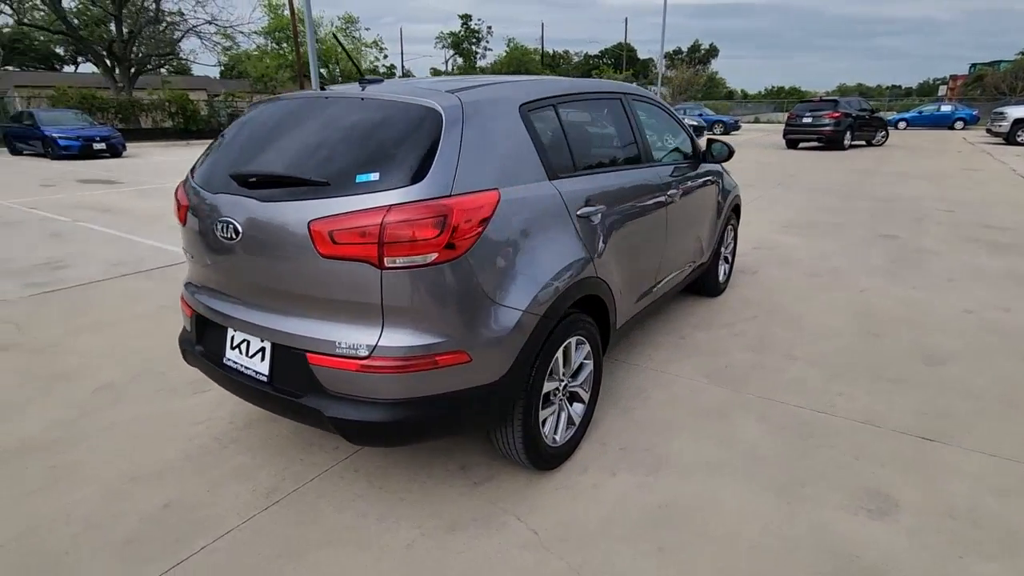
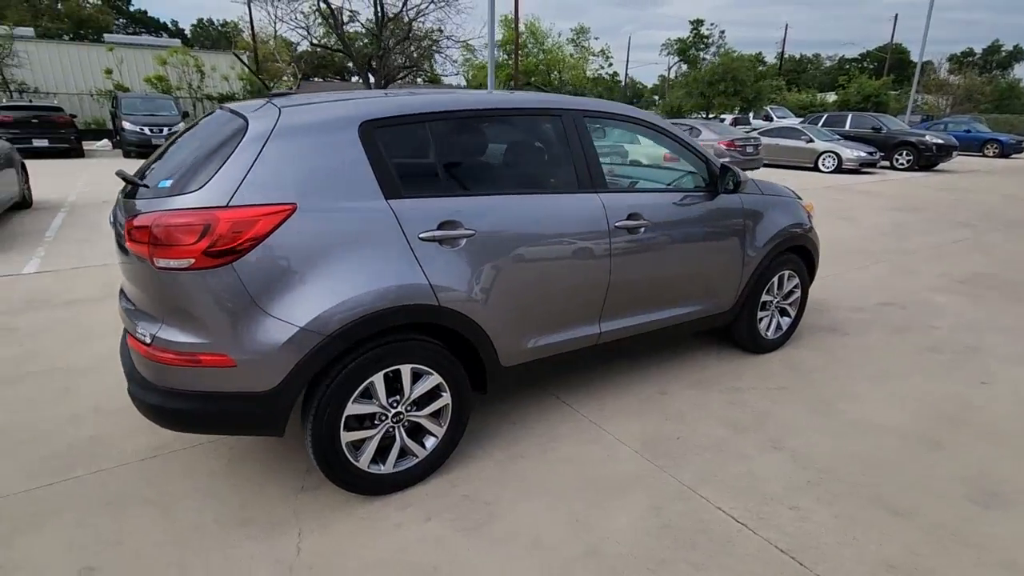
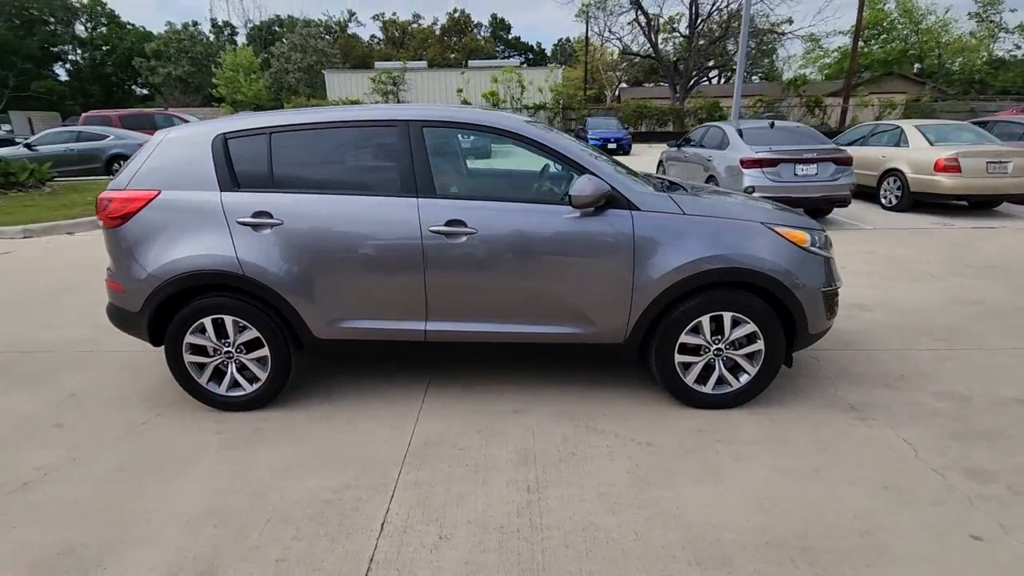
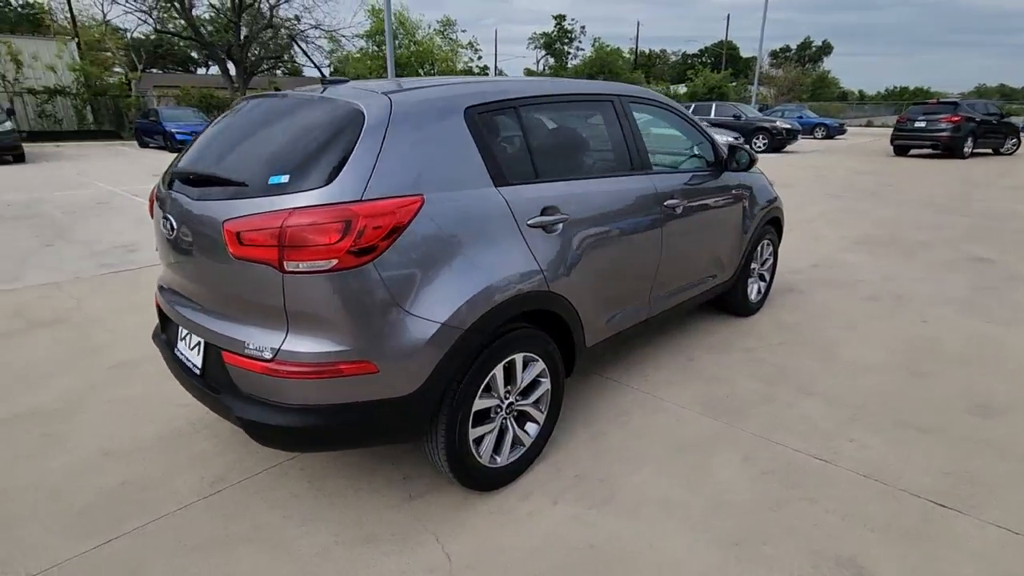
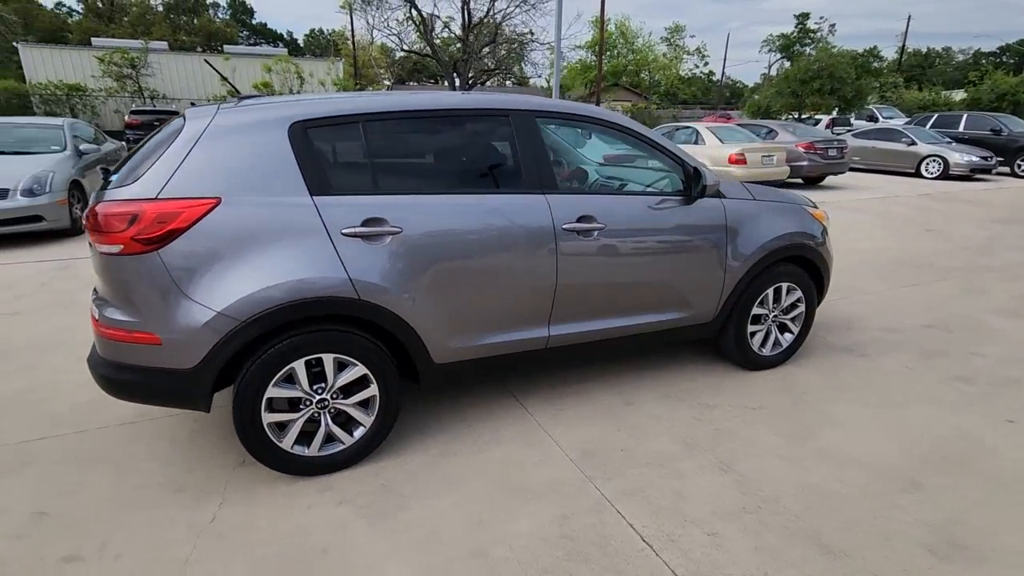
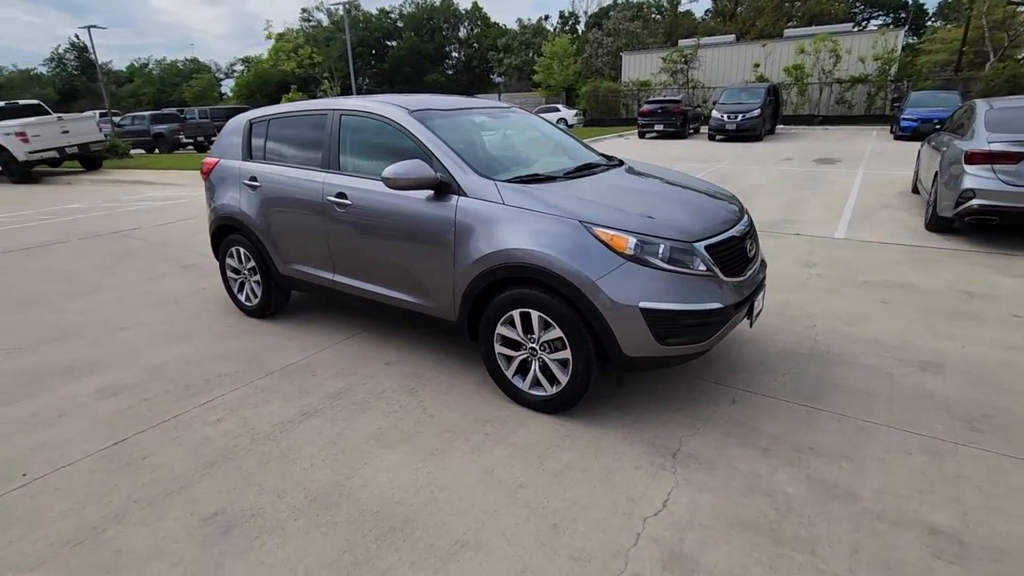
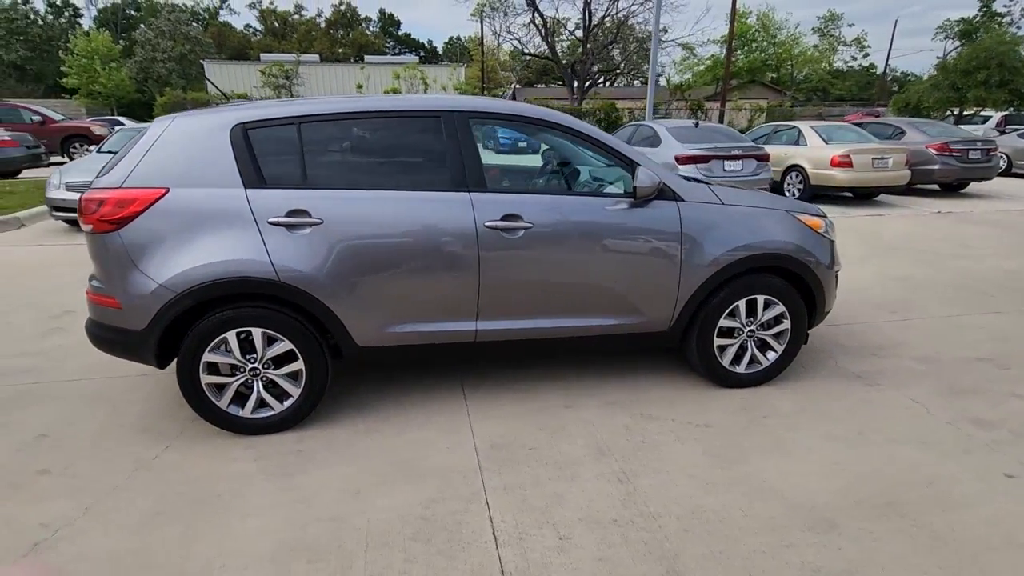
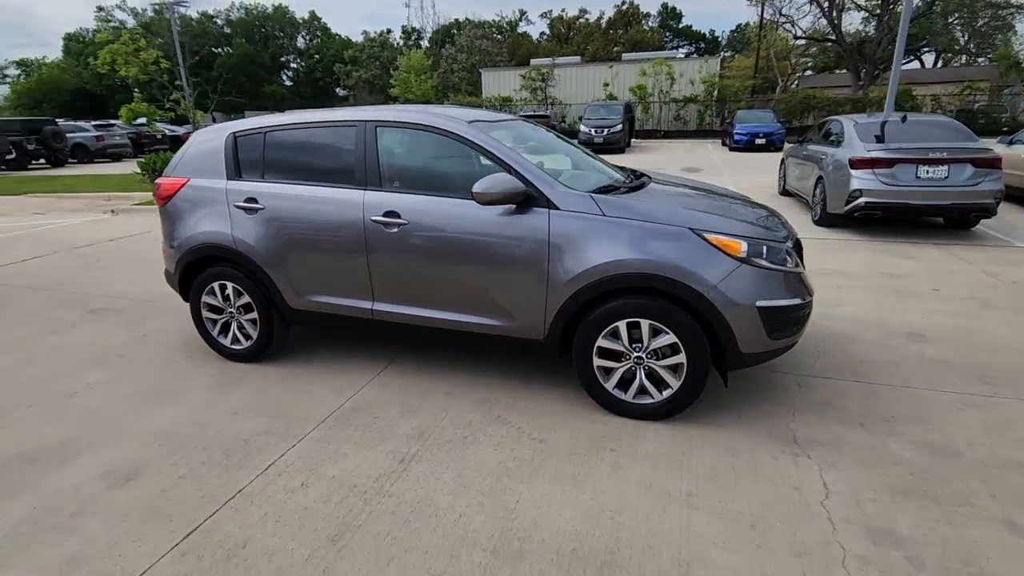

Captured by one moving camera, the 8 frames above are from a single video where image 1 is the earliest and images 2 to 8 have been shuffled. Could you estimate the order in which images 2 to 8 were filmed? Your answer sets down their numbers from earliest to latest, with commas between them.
4, 2, 5, 7, 3, 8, 6
